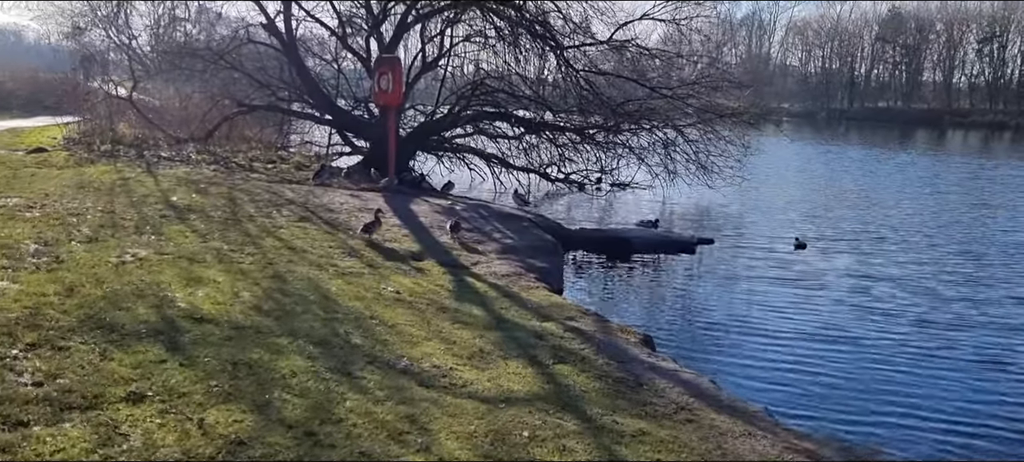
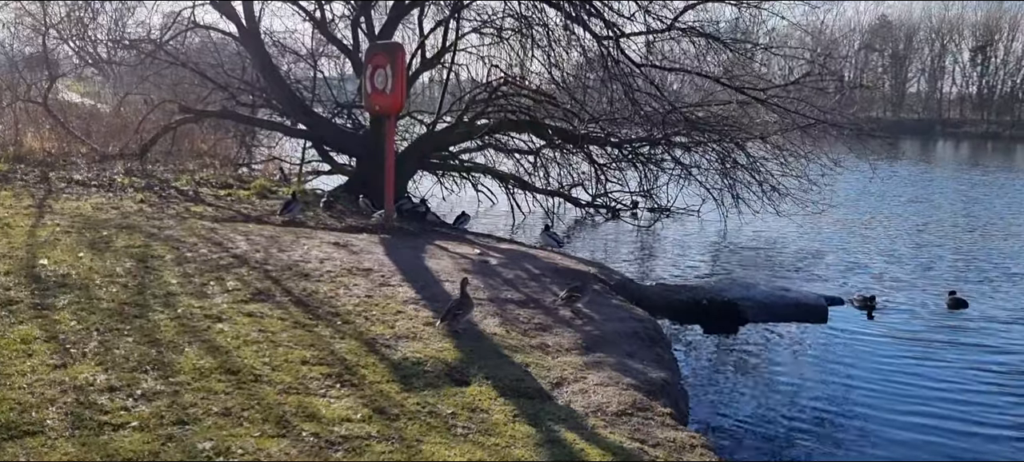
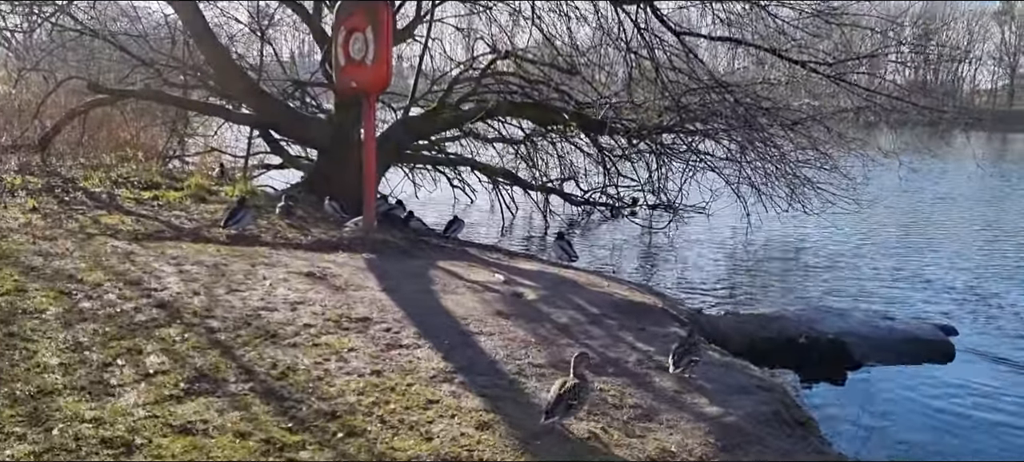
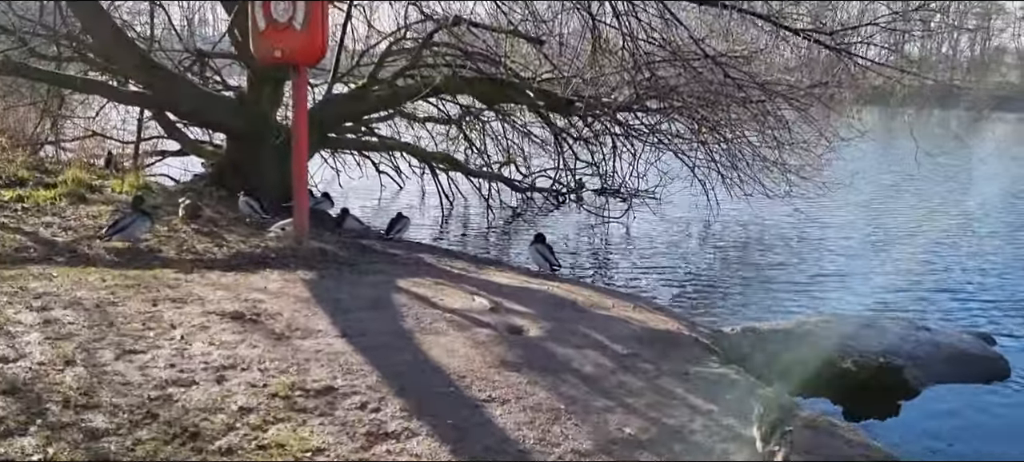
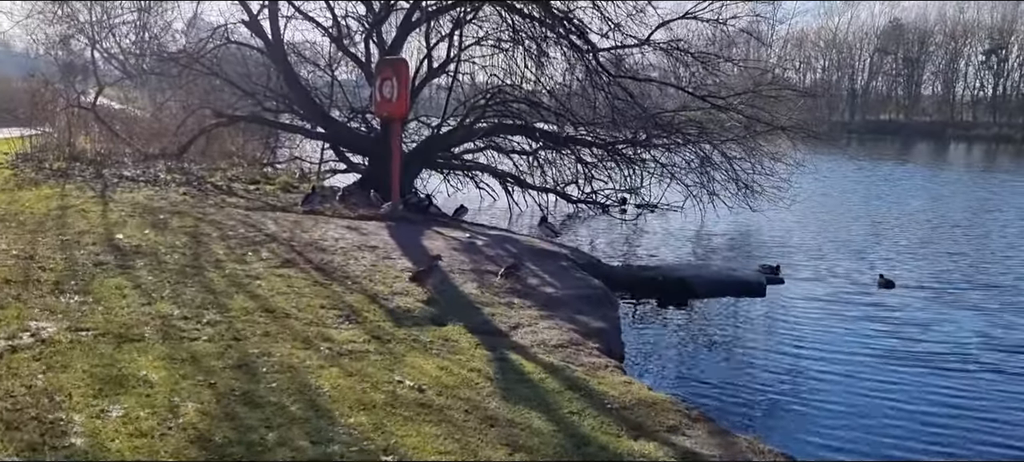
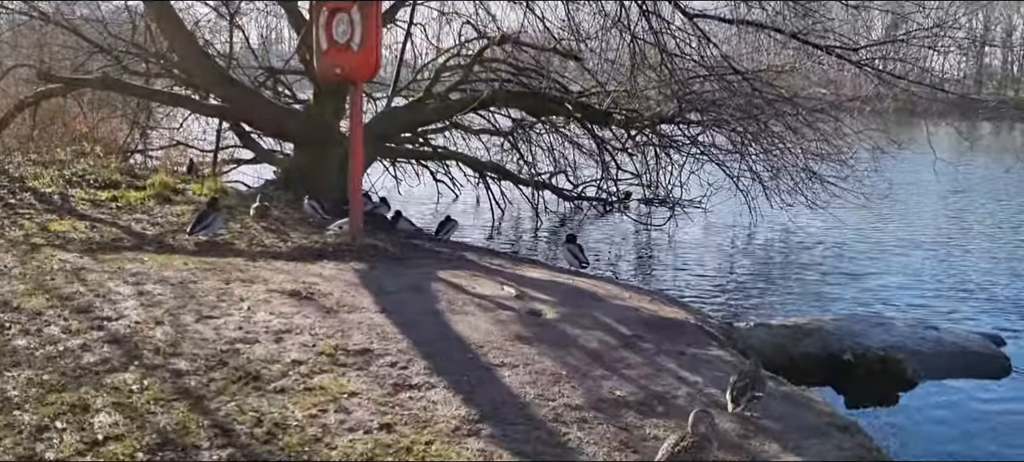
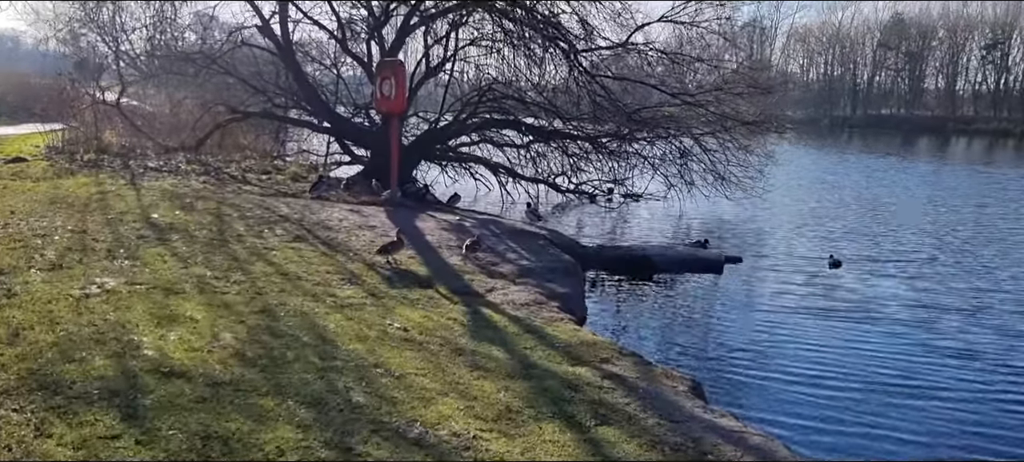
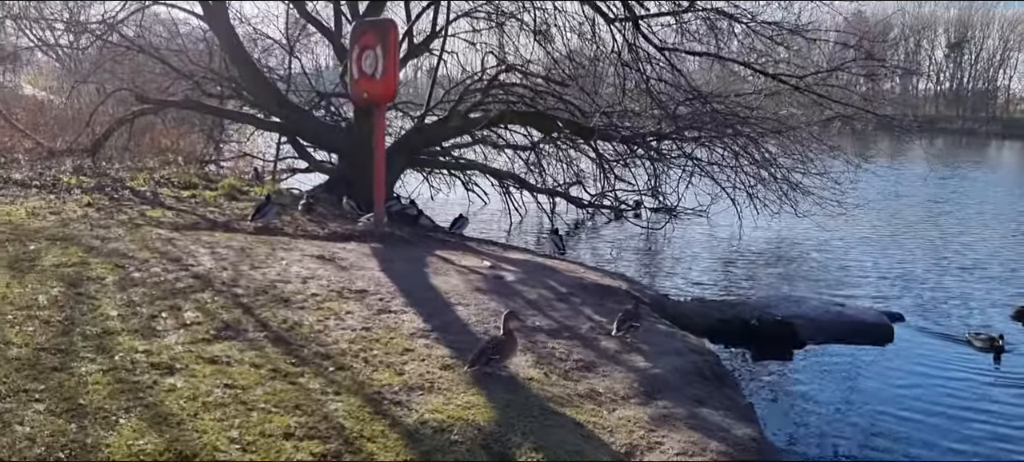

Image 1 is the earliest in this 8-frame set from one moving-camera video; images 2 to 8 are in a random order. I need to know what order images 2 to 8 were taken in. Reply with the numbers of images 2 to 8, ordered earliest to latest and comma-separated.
7, 5, 2, 8, 3, 6, 4
